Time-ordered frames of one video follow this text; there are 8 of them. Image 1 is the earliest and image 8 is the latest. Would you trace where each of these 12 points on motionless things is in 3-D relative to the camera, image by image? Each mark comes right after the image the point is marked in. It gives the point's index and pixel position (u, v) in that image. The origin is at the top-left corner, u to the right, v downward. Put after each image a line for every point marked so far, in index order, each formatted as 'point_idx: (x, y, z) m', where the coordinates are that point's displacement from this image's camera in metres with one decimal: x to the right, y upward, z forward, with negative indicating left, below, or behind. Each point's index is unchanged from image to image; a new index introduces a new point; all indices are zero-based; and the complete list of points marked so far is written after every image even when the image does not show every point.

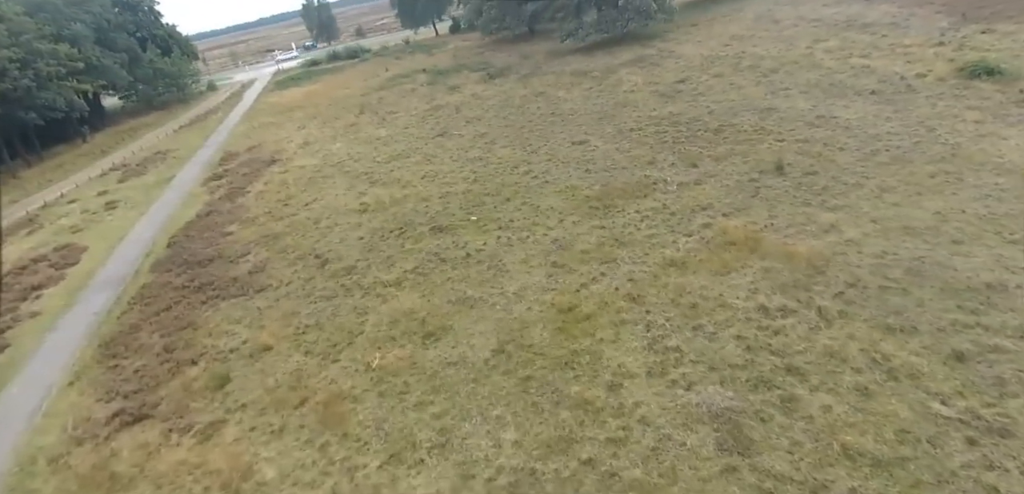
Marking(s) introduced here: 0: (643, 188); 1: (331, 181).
0: (+3.5, +1.5, +13.1) m
1: (-6.4, +2.3, +17.4) m
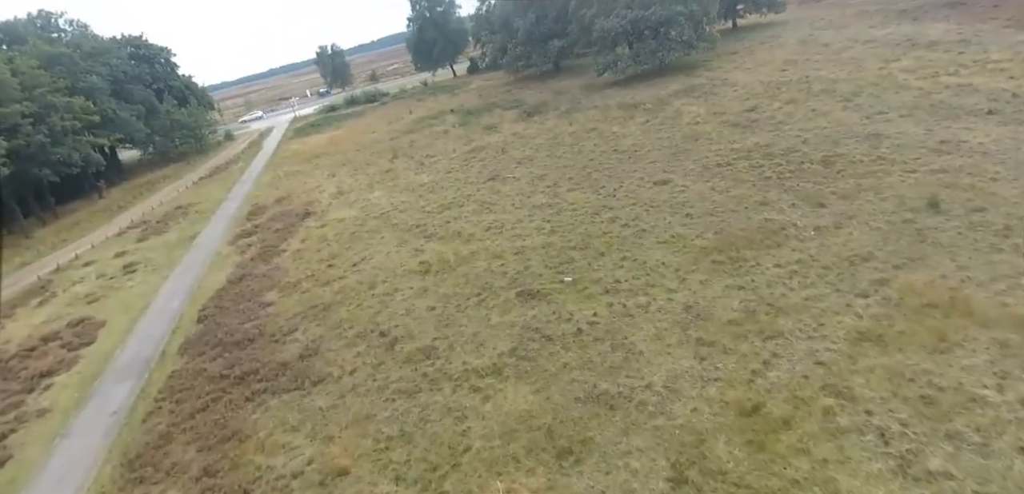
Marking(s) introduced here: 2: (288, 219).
0: (+5.7, +0.2, +10.8) m
1: (-4.1, +0.4, +15.2) m
2: (-8.5, +1.0, +18.8) m
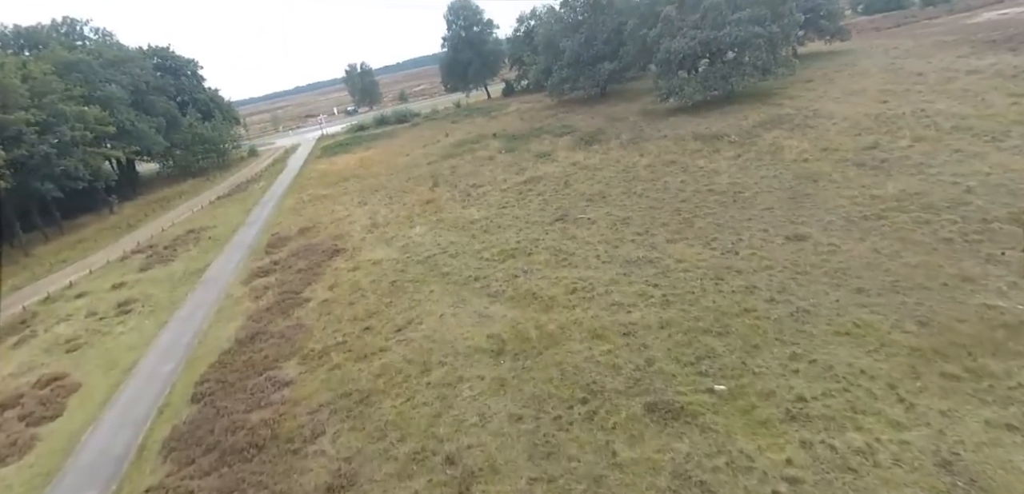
0: (+7.6, -1.3, +7.4) m
1: (-2.1, -1.0, +12.1) m
2: (-6.4, -0.3, +15.9) m
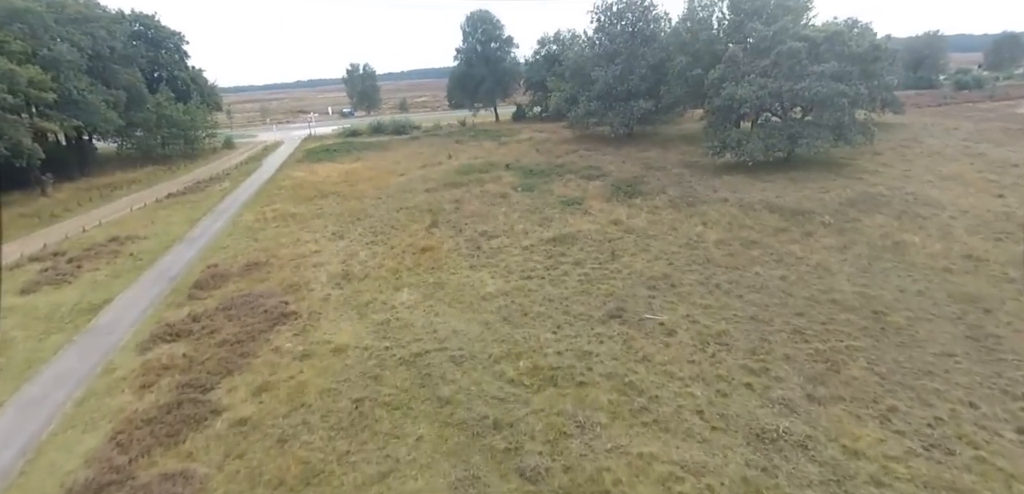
0: (+8.3, -4.0, +2.9) m
1: (-1.5, -2.7, +7.3) m
2: (-5.8, -1.6, +10.9) m
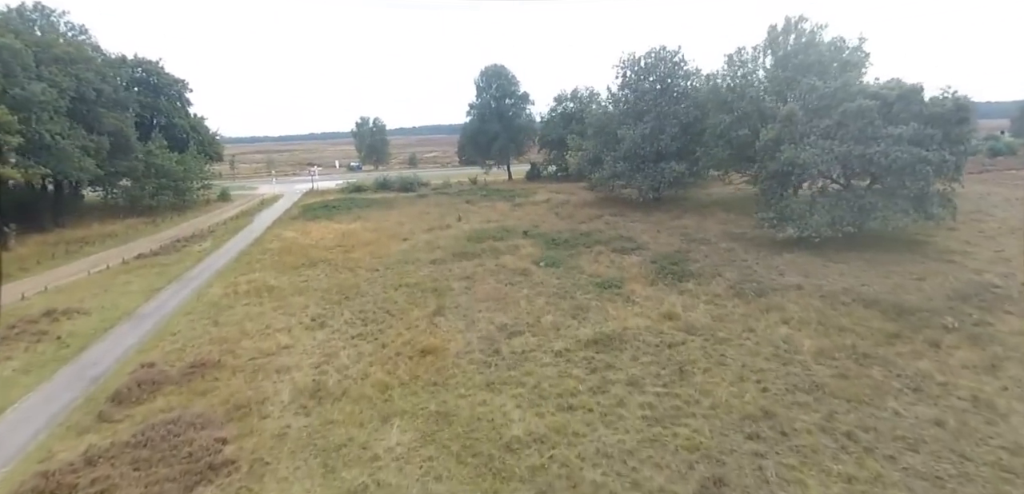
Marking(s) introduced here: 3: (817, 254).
0: (+8.7, -5.3, -0.9) m
1: (-1.0, -4.2, +3.6) m
2: (-5.3, -3.4, +7.4) m
3: (+10.4, -0.3, +16.9) m
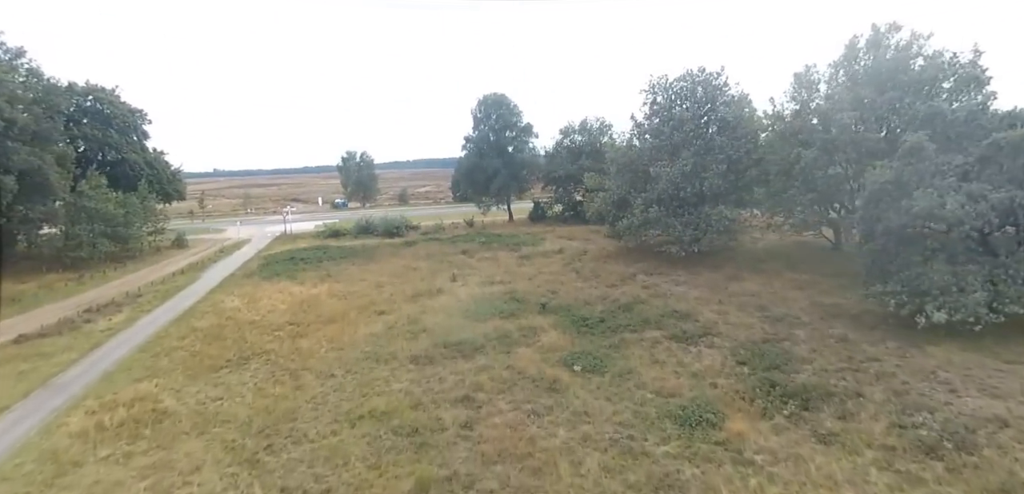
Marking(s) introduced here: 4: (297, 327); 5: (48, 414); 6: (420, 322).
0: (+9.4, -6.3, -6.6) m
1: (-0.3, -5.5, -2.1) m
2: (-4.6, -5.0, +1.6) m
3: (+10.9, -2.4, +11.5) m
4: (-6.7, -2.5, +15.4) m
5: (-10.5, -3.6, +11.4) m
6: (-2.8, -2.3, +15.1) m
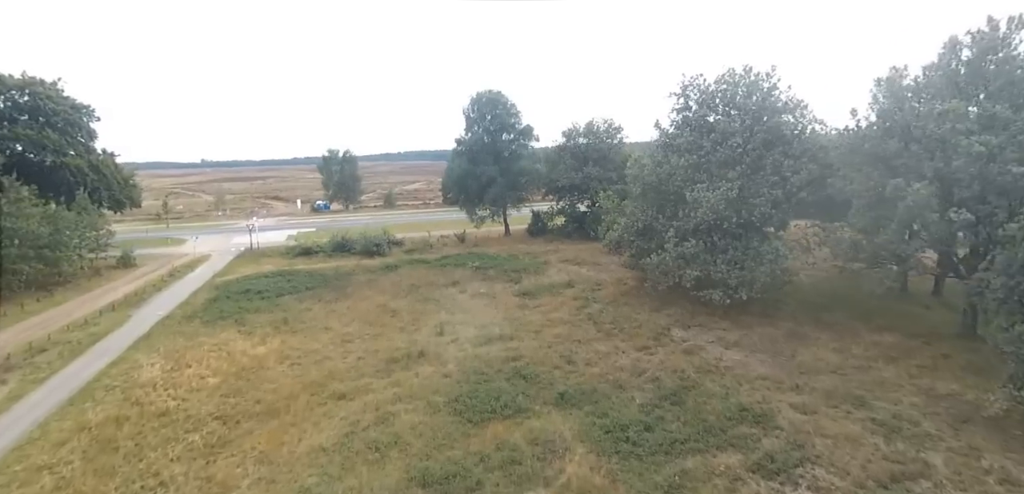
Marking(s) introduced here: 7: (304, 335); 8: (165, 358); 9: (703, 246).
0: (+10.0, -8.3, -10.5) m
1: (+0.1, -7.4, -6.1) m
2: (-4.3, -6.8, -2.5) m
3: (+11.1, -4.1, +7.6) m
4: (-6.6, -4.1, +11.2) m
5: (-10.2, -5.2, +7.1) m
6: (-2.6, -3.8, +10.9) m
7: (-7.0, -3.0, +16.7) m
8: (-10.7, -3.4, +15.3) m
9: (+6.6, 0.0, +17.1) m
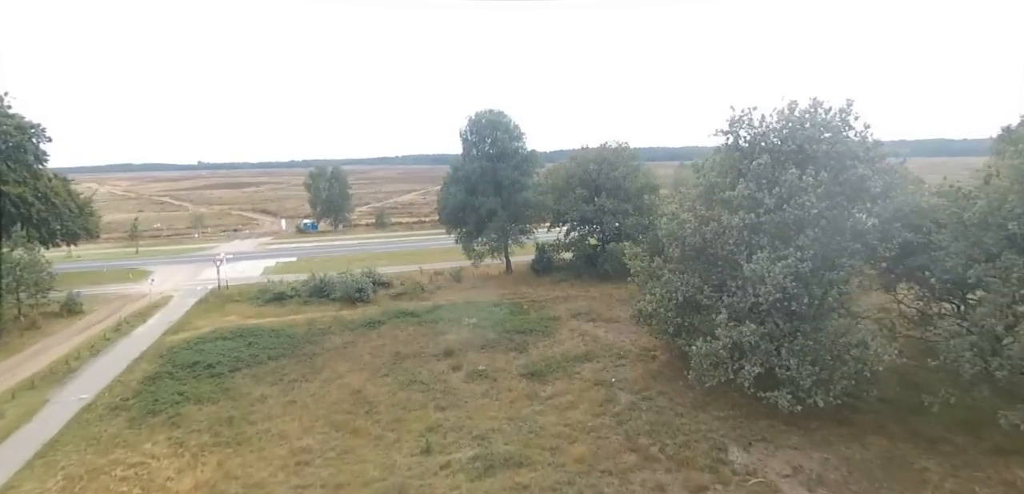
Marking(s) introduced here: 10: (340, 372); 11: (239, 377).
0: (+10.3, -10.6, -14.1) m
1: (+0.4, -9.7, -9.9) m
2: (-4.0, -9.1, -6.2) m
3: (+11.3, -6.4, +4.0) m
4: (-6.4, -6.4, +7.4) m
5: (-10.0, -7.5, +3.3) m
6: (-2.4, -6.1, +7.2) m
7: (-6.8, -5.3, +12.9) m
8: (-10.5, -5.7, +11.5) m
9: (+6.8, -2.4, +13.5) m
10: (-6.0, -4.3, +17.2) m
11: (-9.4, -4.5, +16.9) m
